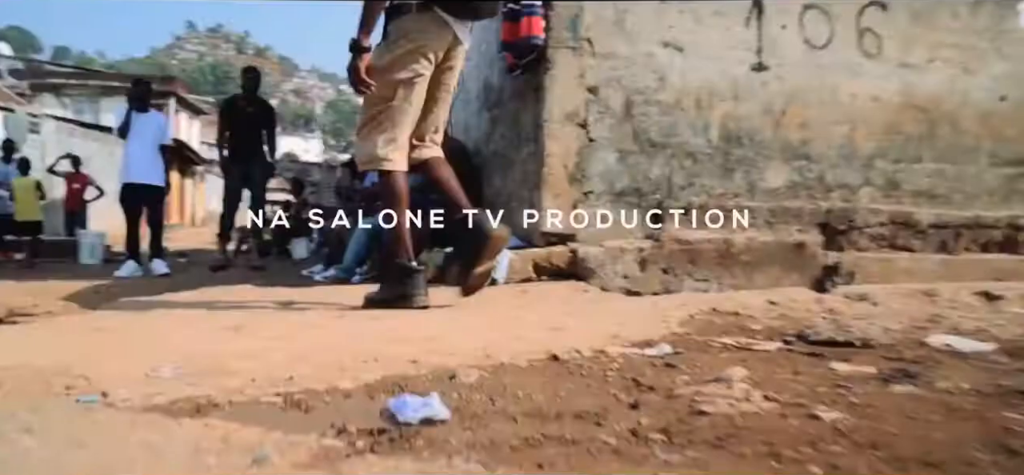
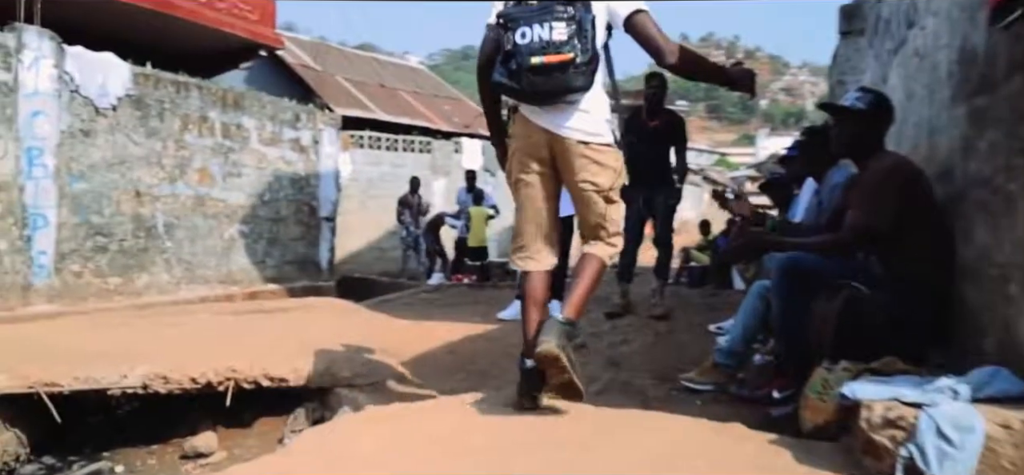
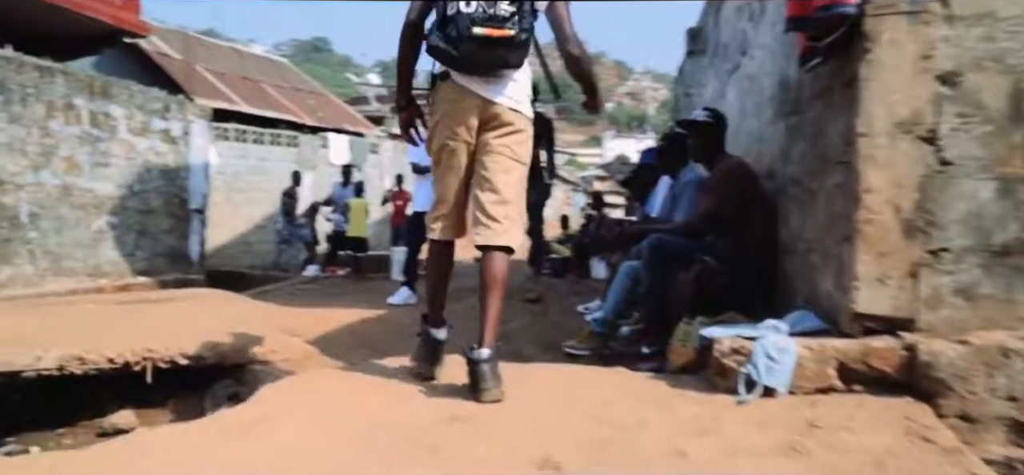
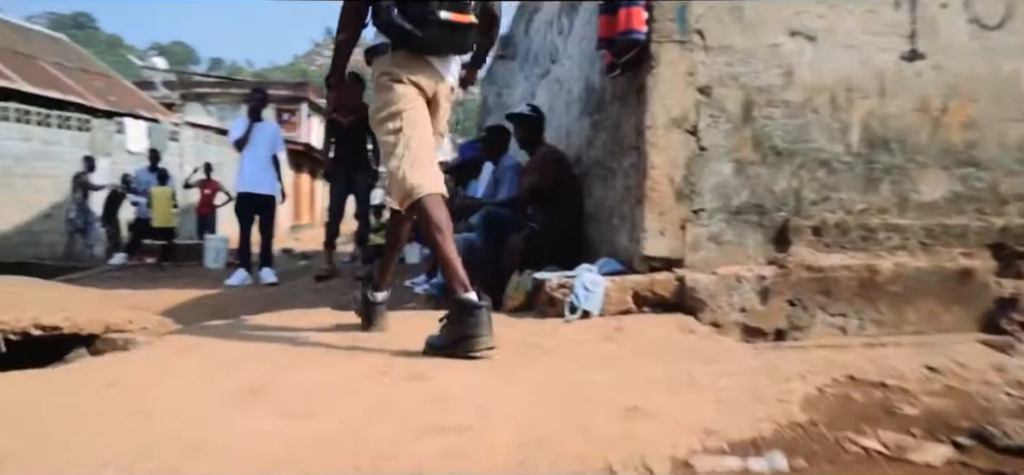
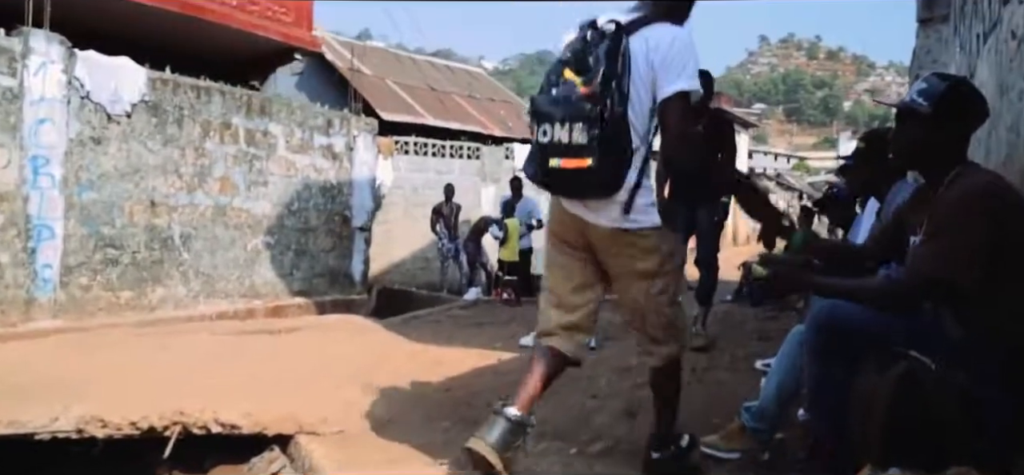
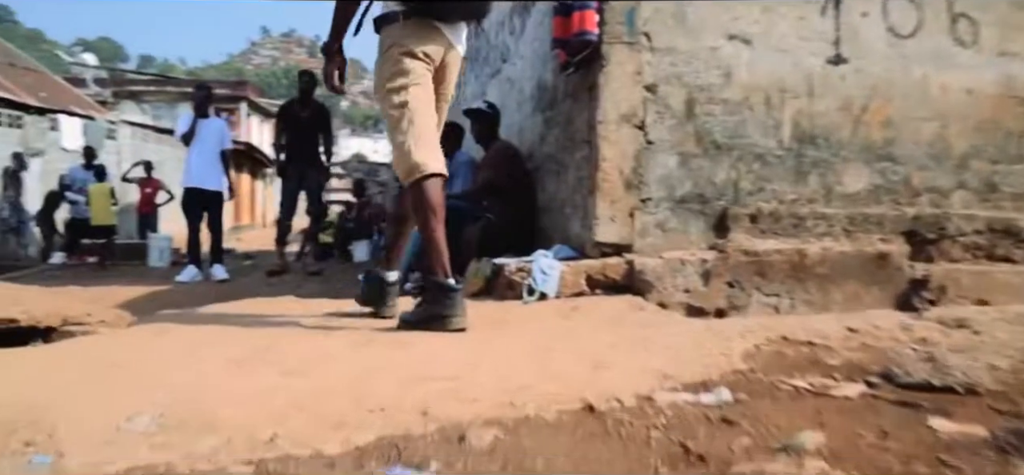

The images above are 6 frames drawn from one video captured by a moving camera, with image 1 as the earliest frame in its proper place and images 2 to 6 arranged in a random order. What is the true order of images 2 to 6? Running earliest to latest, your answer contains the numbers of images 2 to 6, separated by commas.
6, 4, 3, 2, 5
